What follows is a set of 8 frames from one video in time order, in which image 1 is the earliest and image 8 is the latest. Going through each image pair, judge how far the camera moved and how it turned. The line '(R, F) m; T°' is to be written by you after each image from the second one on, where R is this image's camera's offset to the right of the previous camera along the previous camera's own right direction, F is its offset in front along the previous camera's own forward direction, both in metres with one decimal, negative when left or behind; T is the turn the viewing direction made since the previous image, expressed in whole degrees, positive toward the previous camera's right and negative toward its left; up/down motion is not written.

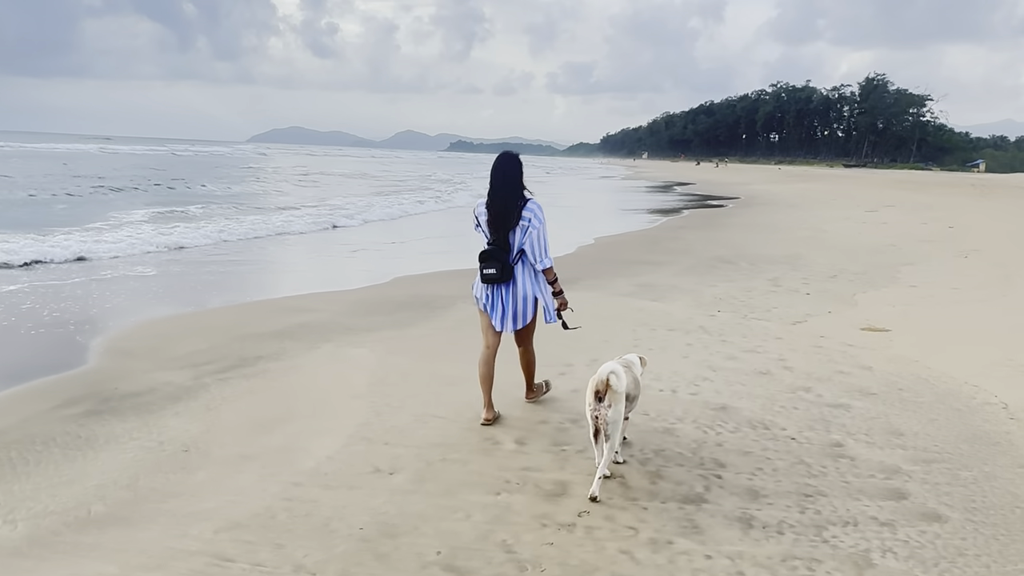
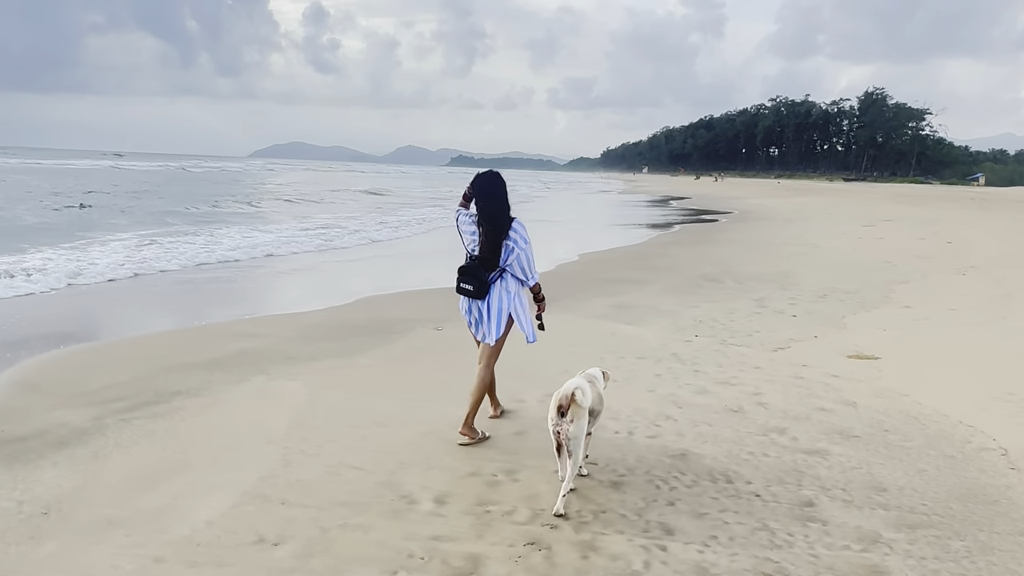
(+0.3, +0.5) m; 0°
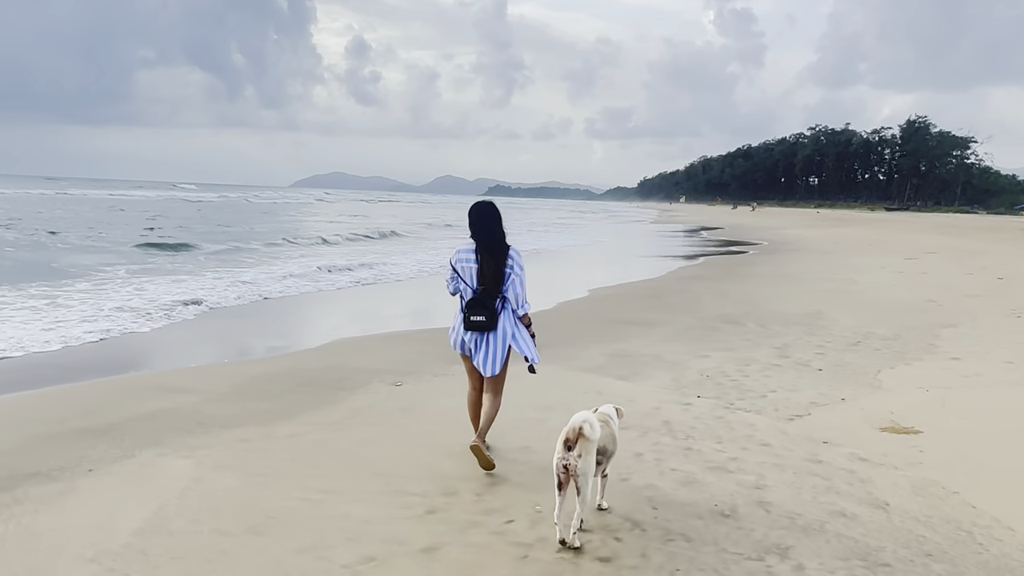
(+0.5, +1.0) m; -3°
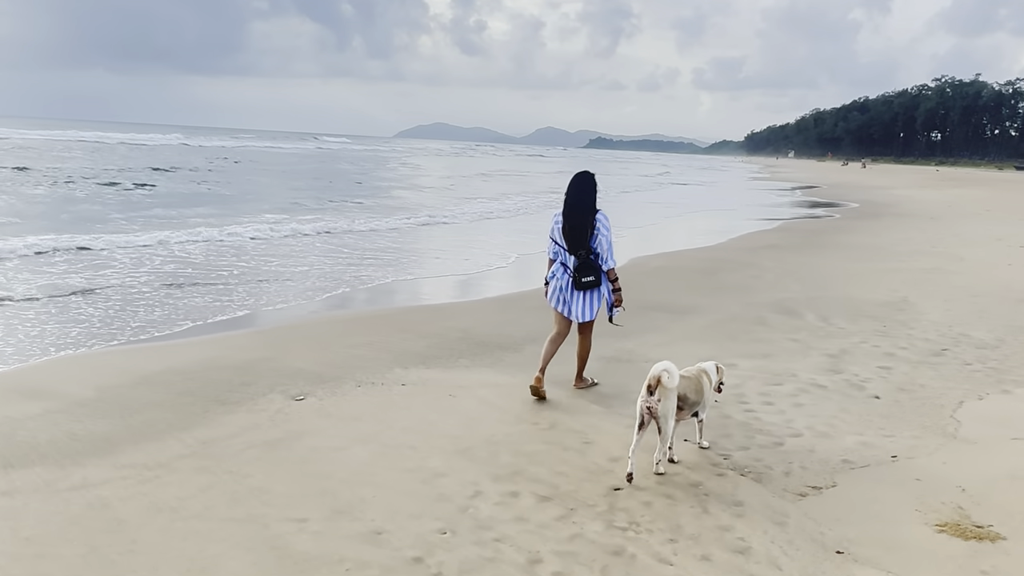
(+0.8, +1.5) m; -7°
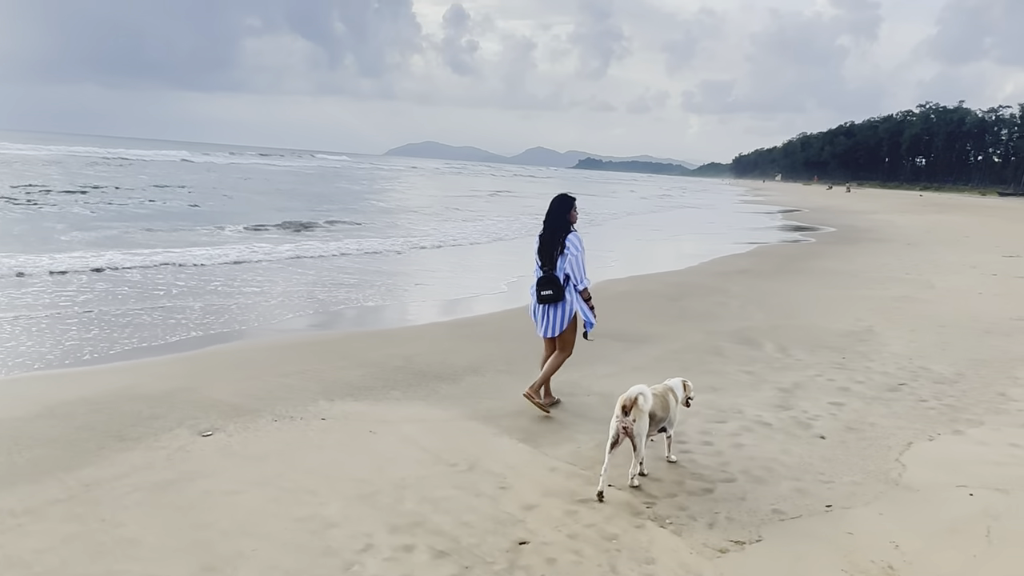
(+0.3, +0.2) m; +1°
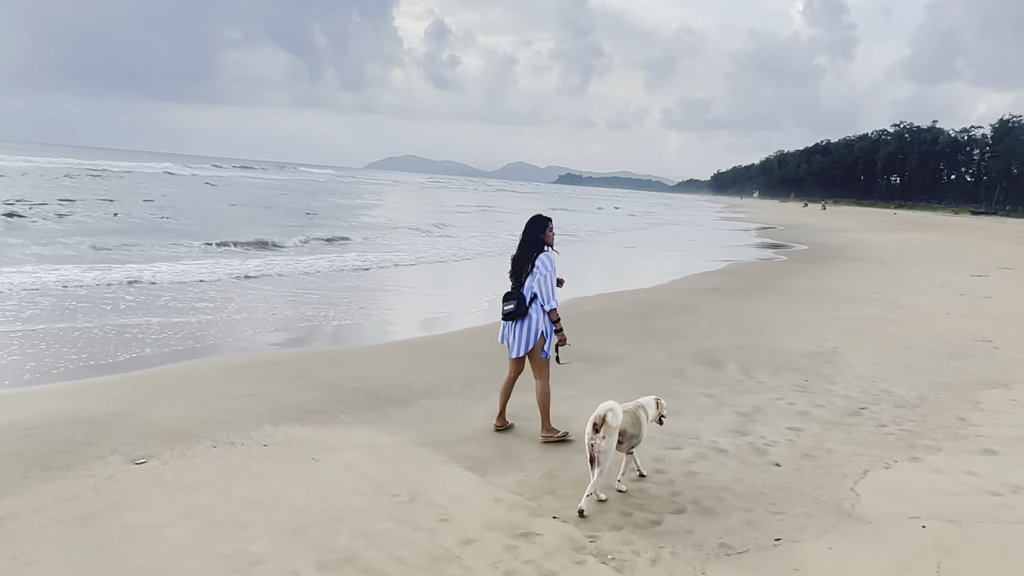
(+0.2, +0.1) m; +1°
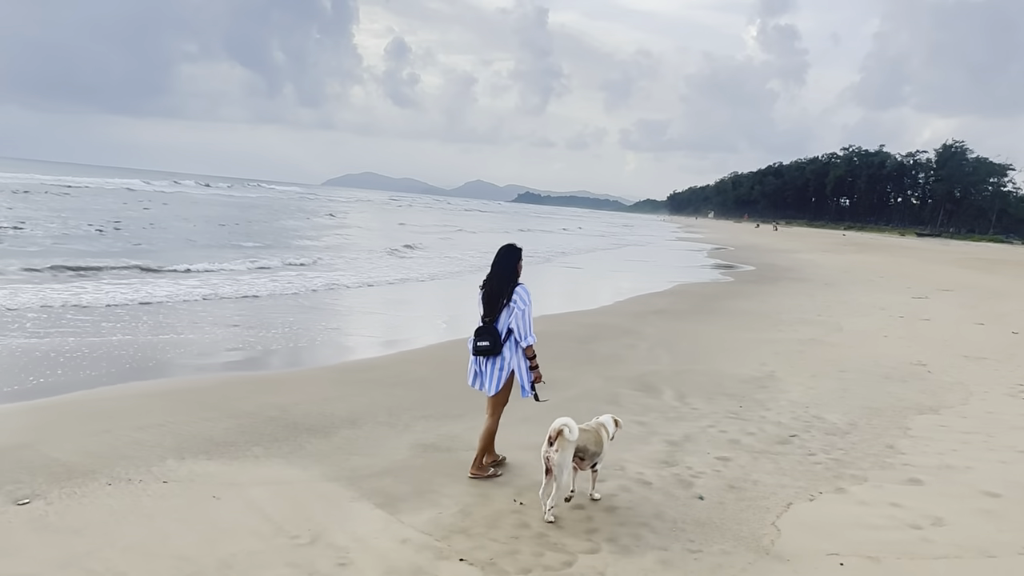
(+0.2, +0.1) m; +3°
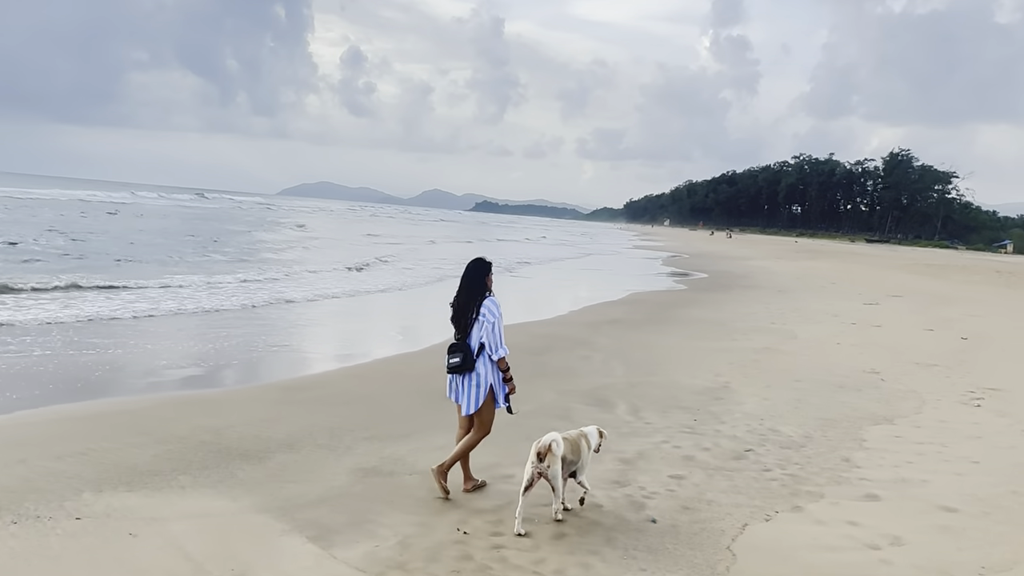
(+0.1, +0.2) m; +3°
